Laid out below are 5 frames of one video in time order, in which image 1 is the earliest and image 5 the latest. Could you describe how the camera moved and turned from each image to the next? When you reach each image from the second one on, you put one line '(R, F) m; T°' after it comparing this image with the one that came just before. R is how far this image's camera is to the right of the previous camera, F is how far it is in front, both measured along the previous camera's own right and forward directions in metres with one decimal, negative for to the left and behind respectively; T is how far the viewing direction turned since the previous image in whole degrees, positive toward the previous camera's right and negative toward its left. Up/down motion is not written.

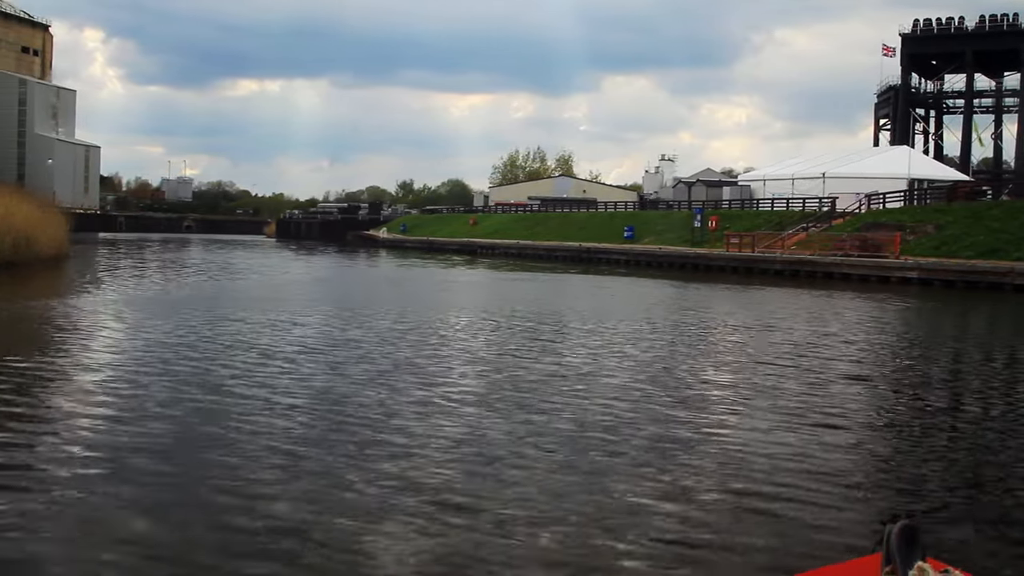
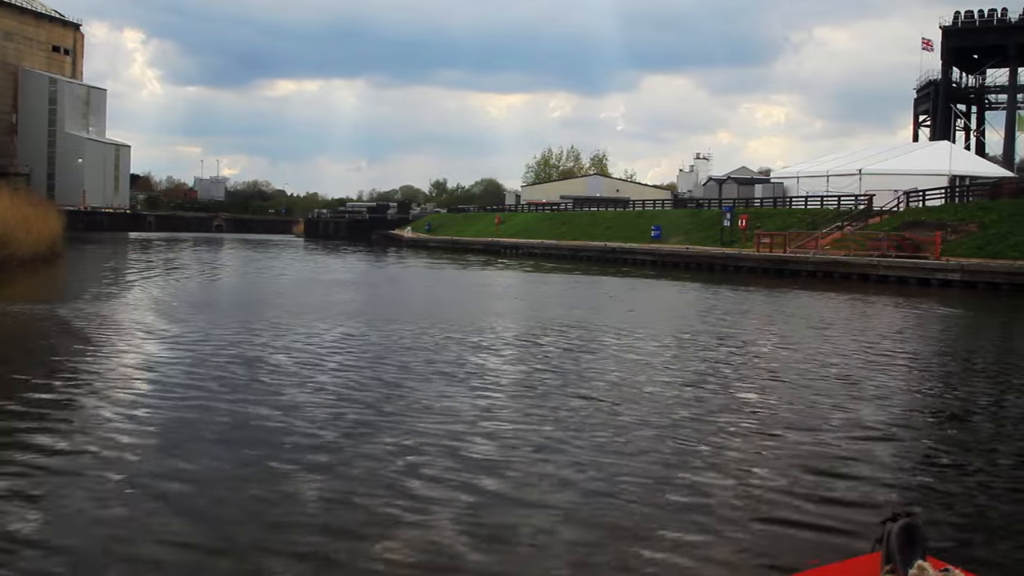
(+0.4, +1.1) m; -2°
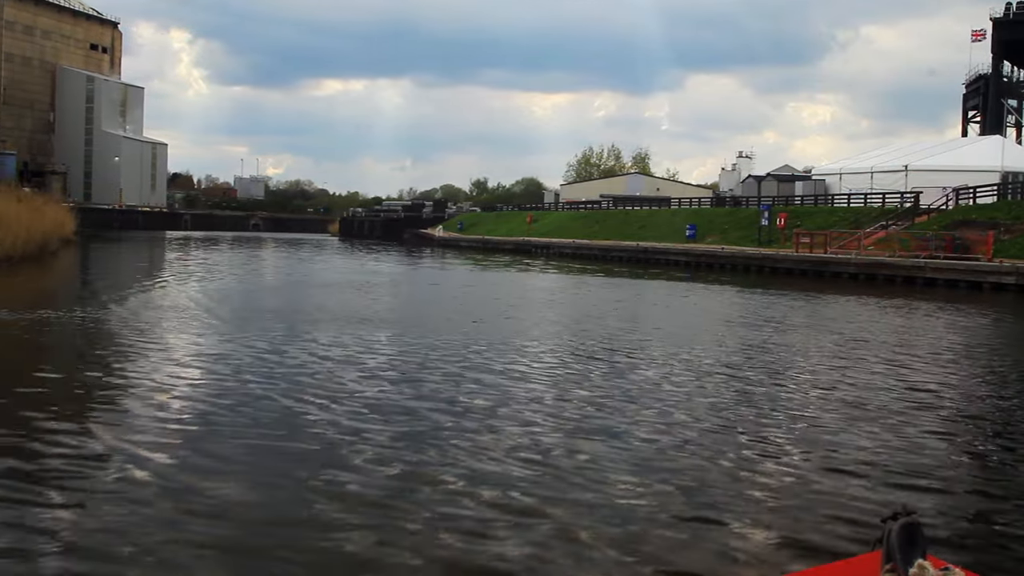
(+0.4, +1.1) m; -2°
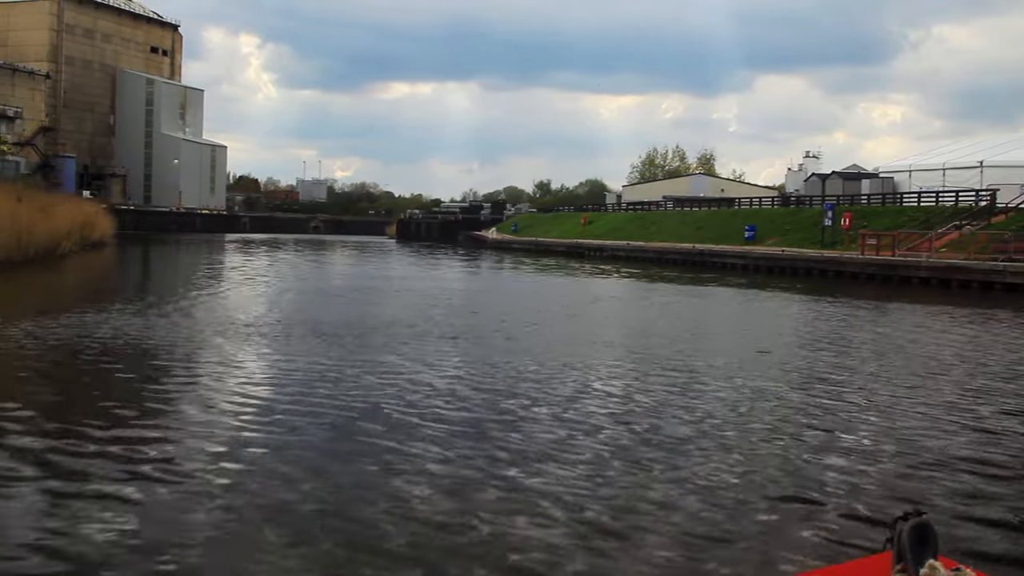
(+0.5, +1.3) m; -4°
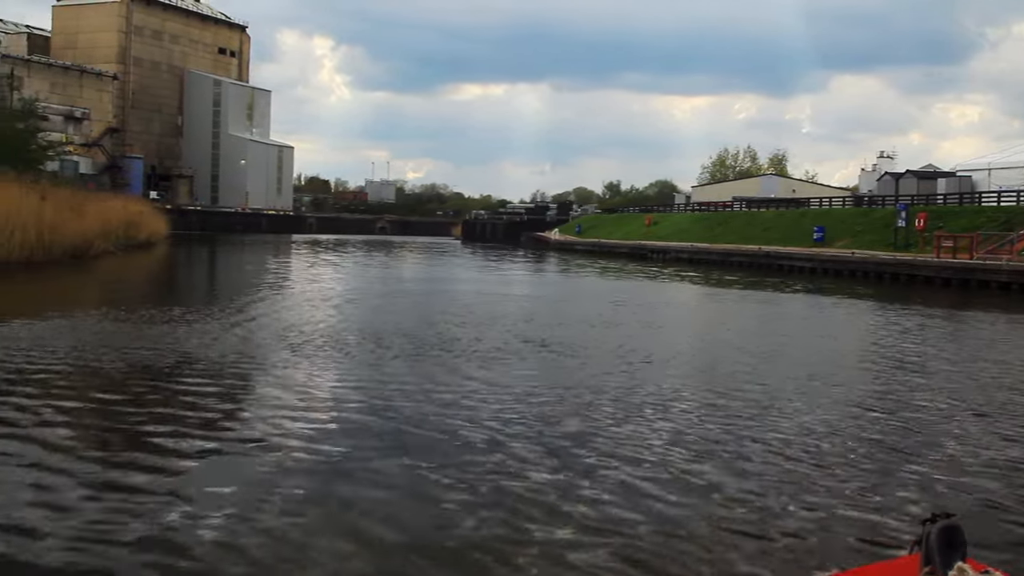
(+0.5, +1.0) m; -4°
